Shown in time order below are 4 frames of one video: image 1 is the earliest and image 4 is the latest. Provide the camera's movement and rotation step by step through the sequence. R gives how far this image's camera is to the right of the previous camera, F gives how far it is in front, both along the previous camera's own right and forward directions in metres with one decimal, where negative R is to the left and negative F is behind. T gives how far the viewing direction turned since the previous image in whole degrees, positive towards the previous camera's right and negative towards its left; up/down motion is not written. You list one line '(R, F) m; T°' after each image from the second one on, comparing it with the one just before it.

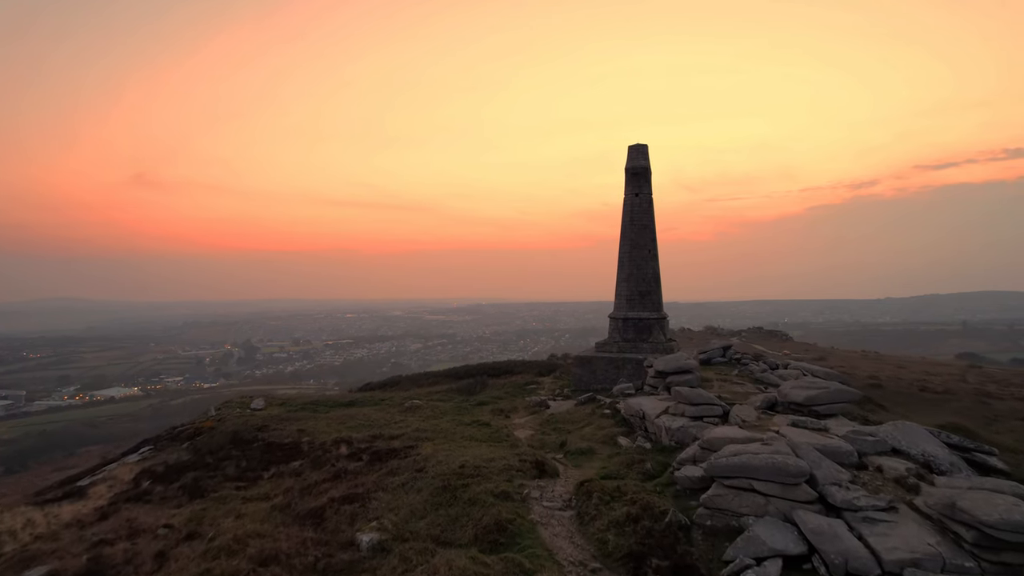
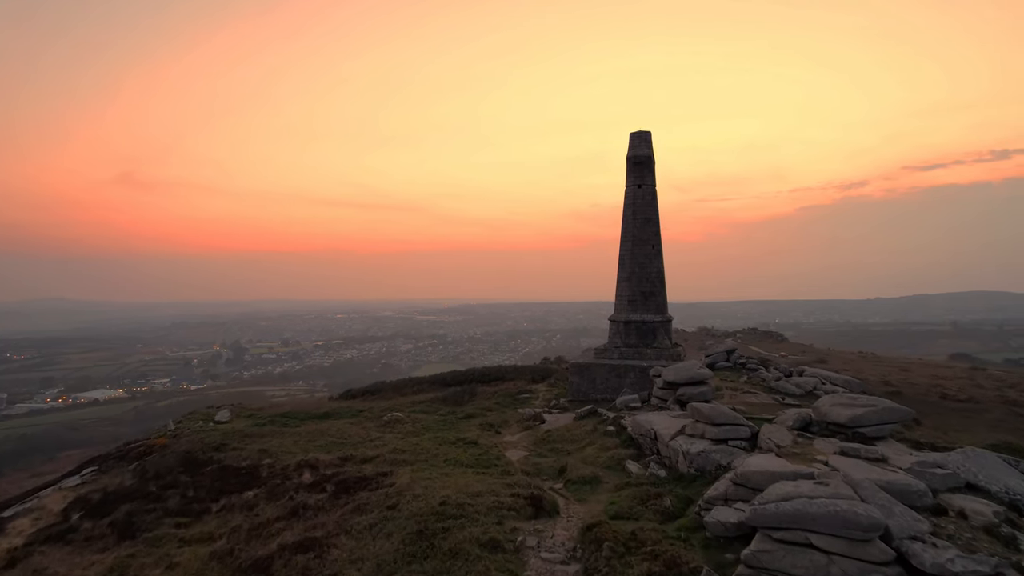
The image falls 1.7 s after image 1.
(0.0, +1.6) m; +1°
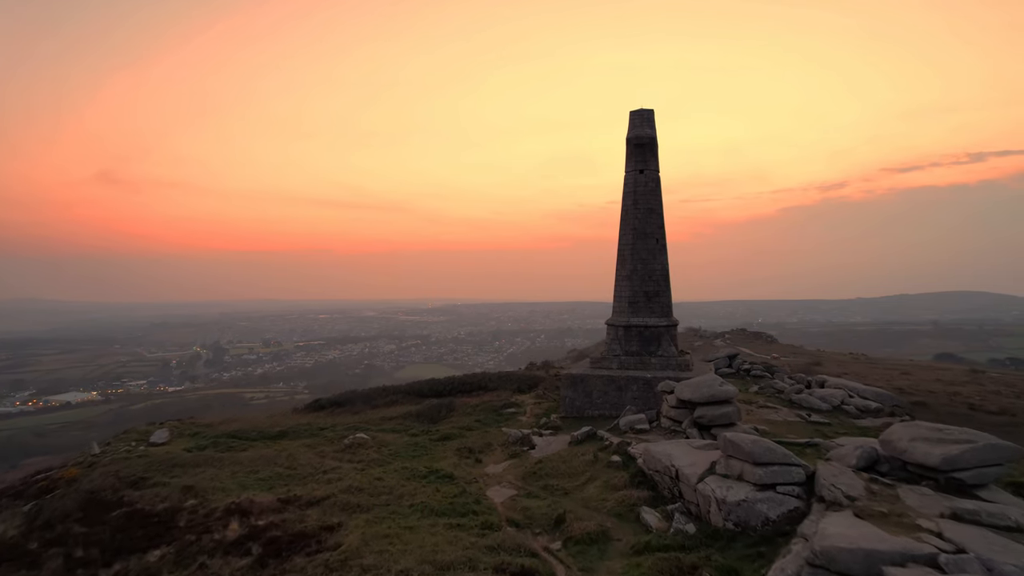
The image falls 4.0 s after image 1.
(0.0, +2.1) m; +2°
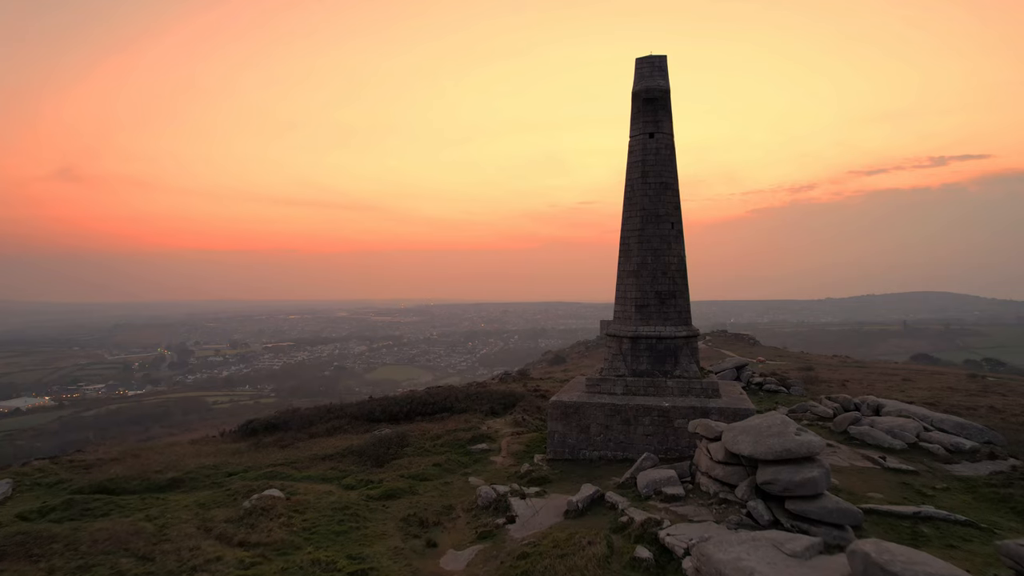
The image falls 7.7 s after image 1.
(+0.1, +3.6) m; +3°
